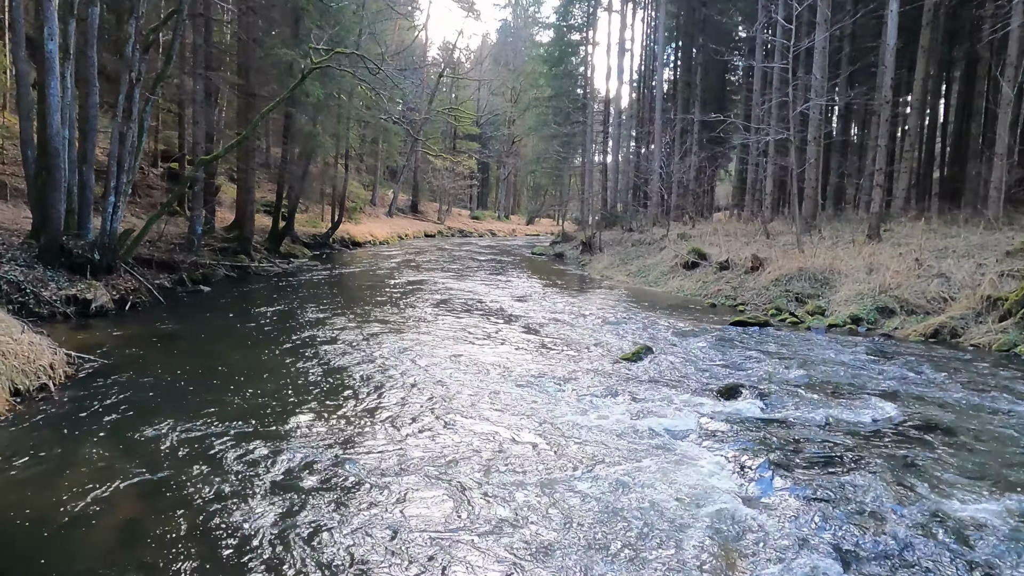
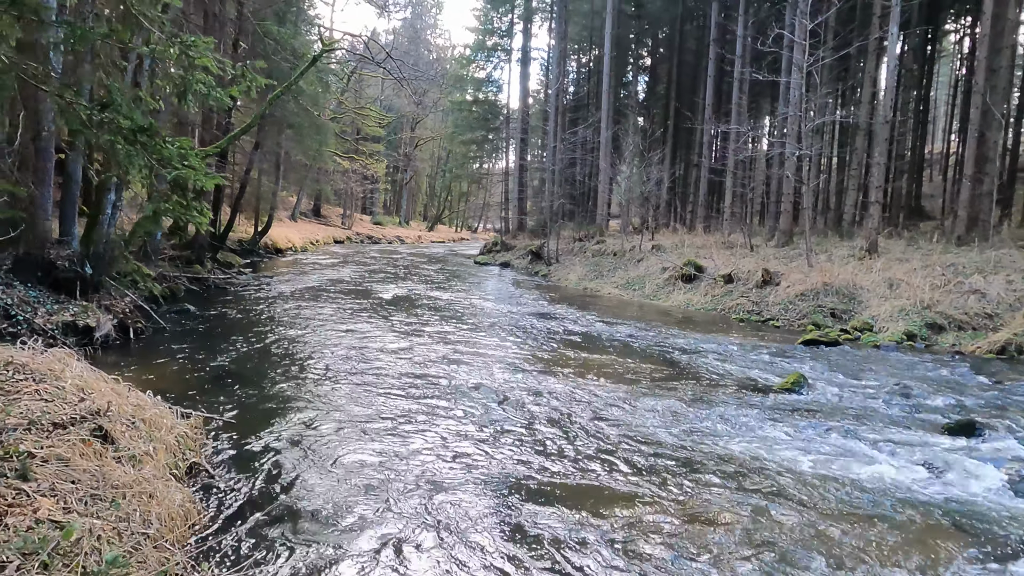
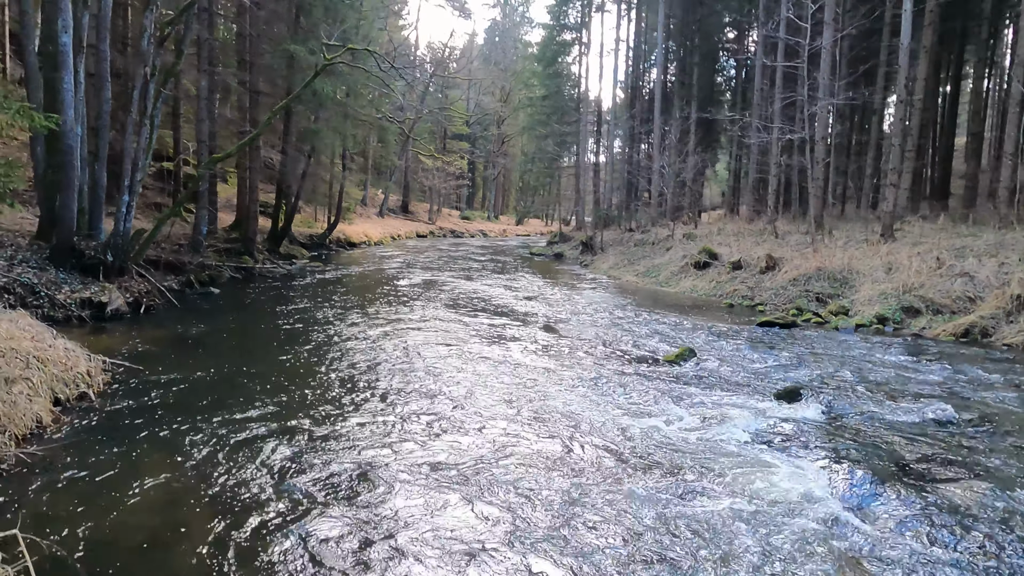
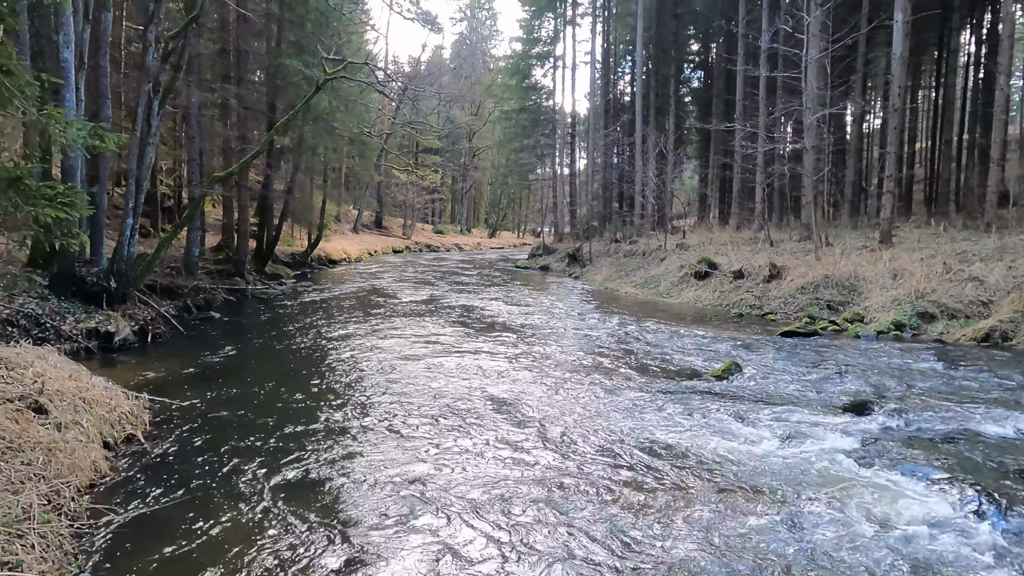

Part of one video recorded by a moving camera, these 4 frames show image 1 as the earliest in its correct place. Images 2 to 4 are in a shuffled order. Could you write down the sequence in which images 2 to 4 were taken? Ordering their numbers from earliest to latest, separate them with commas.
3, 4, 2
